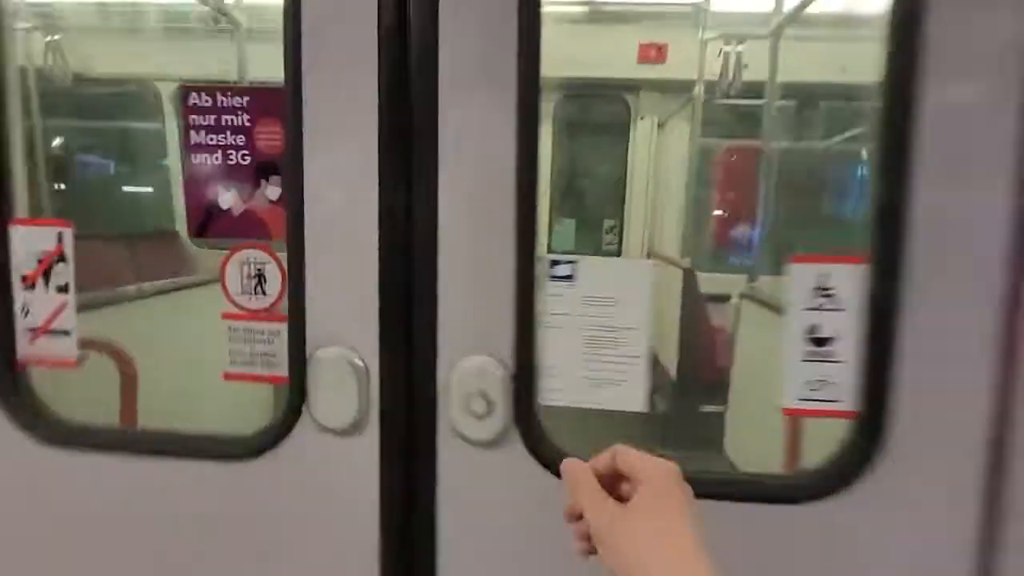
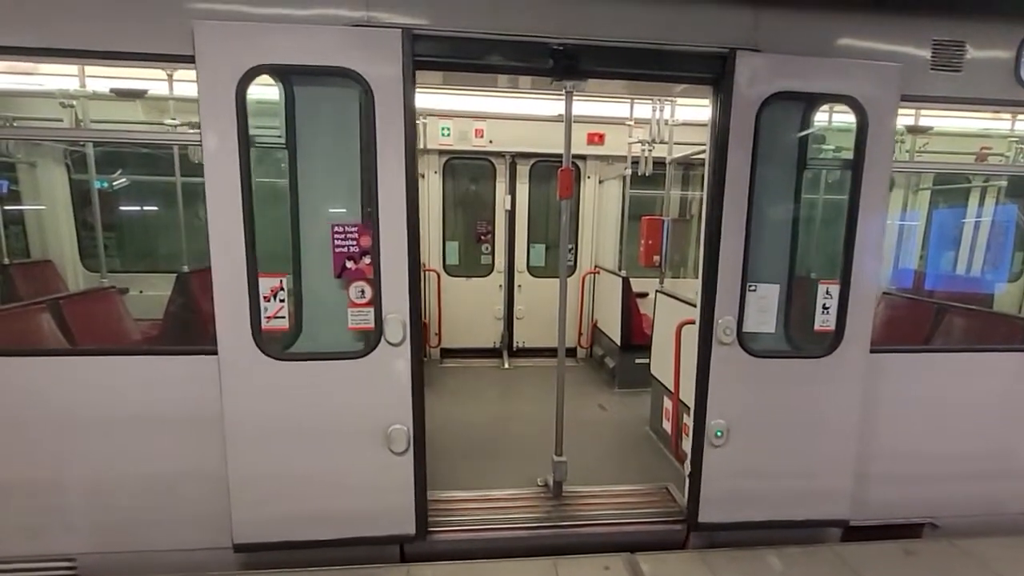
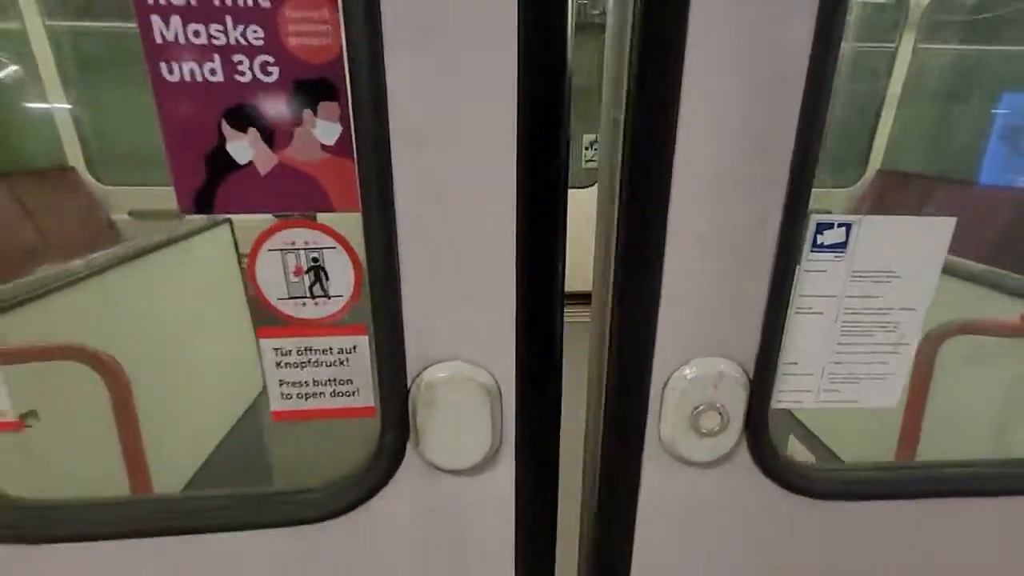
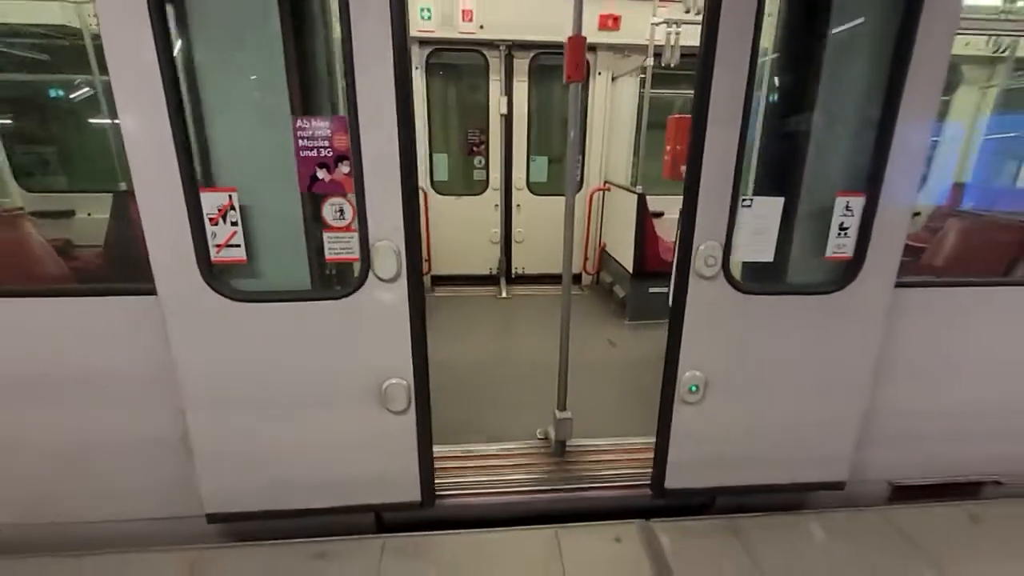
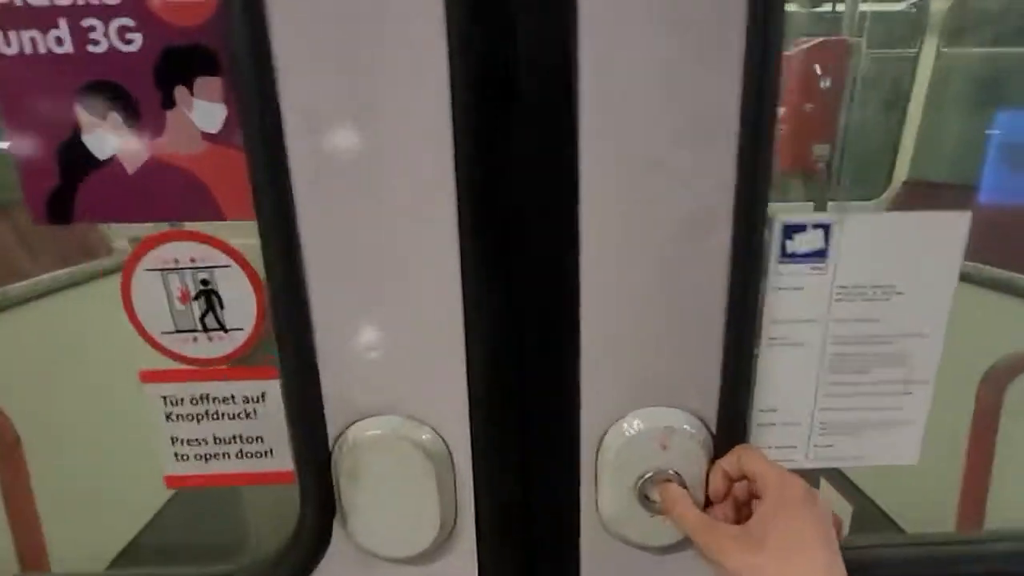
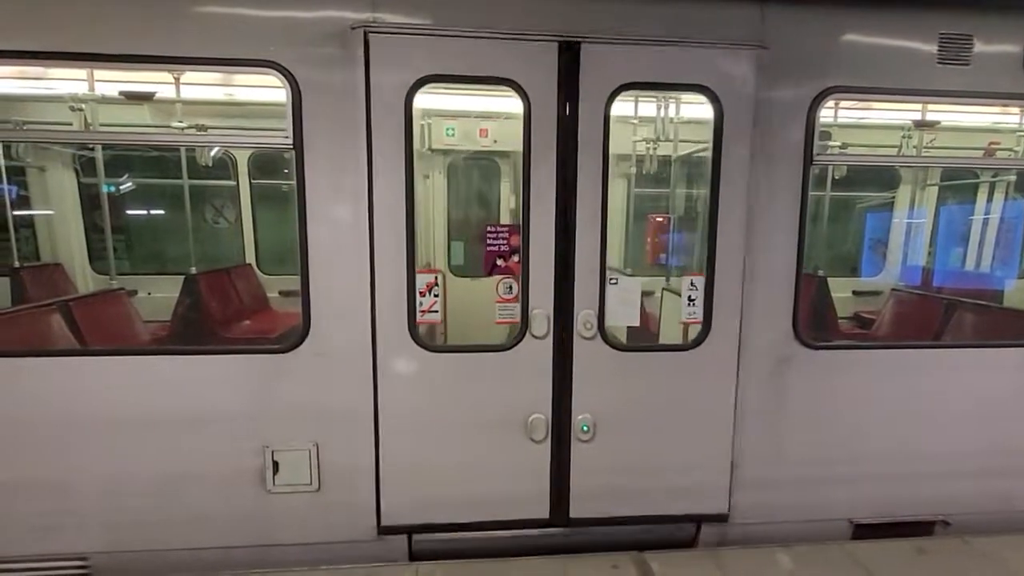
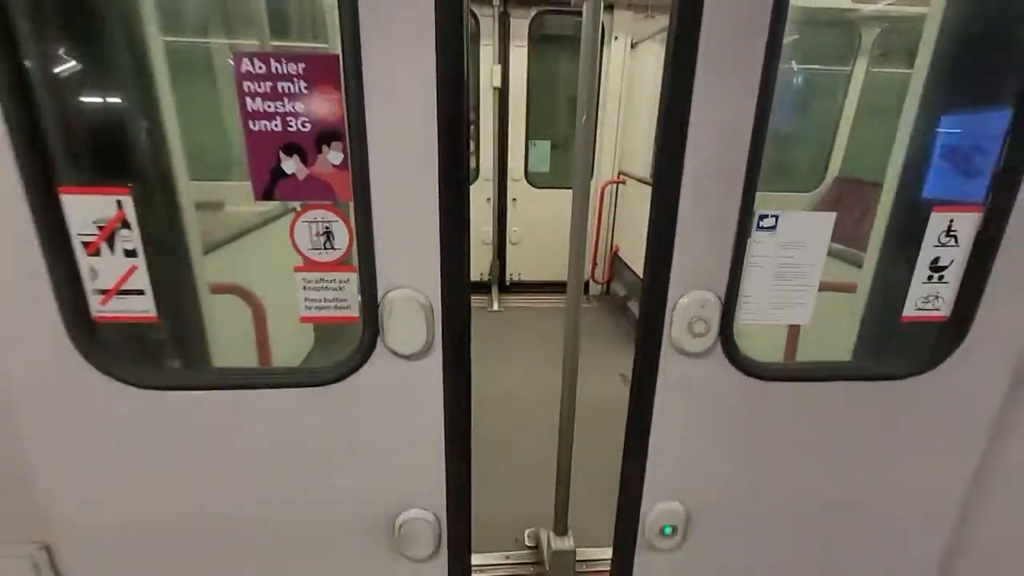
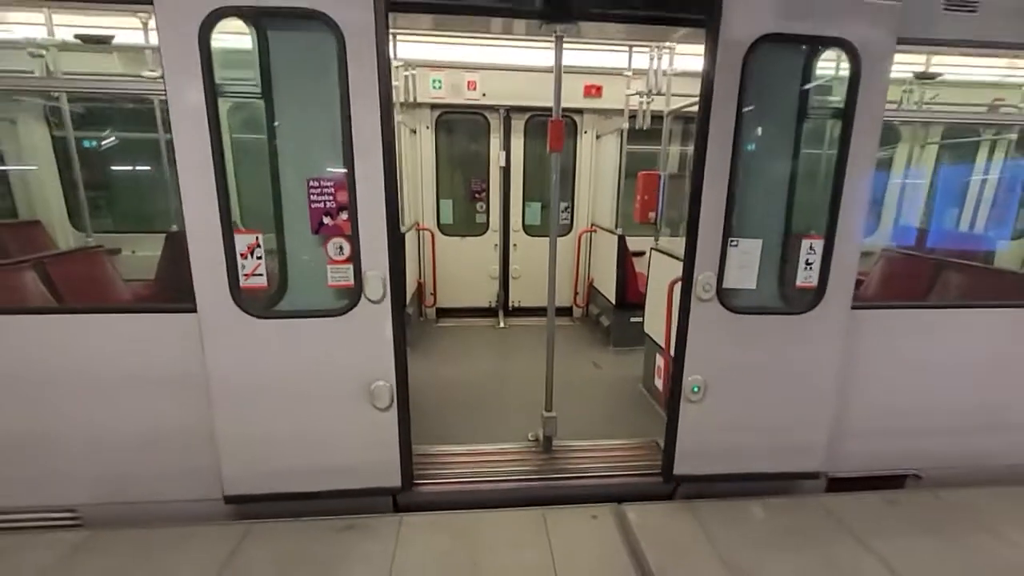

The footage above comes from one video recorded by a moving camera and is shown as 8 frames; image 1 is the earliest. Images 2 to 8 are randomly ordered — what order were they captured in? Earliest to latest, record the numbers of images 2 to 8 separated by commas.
5, 3, 7, 4, 8, 2, 6
